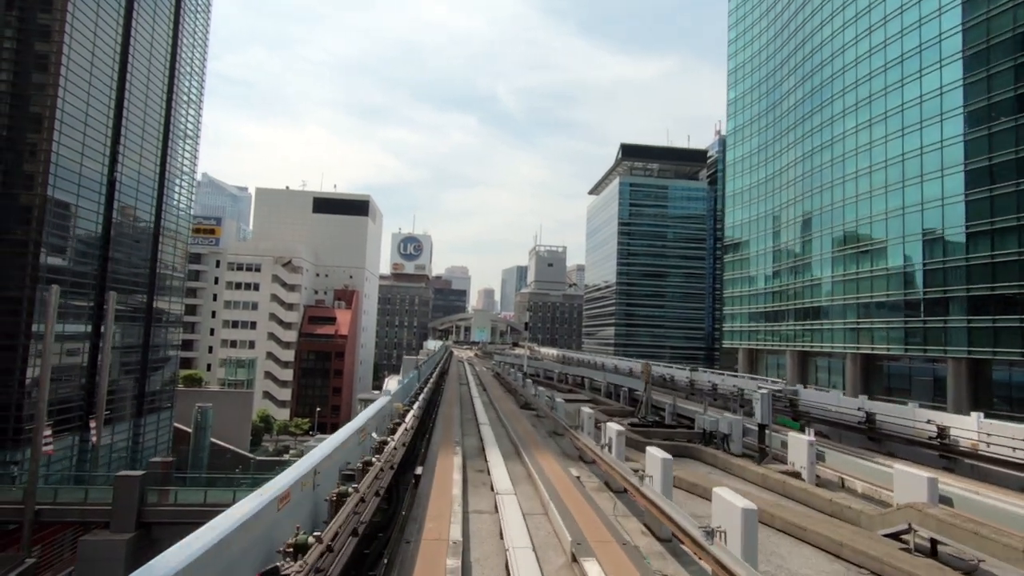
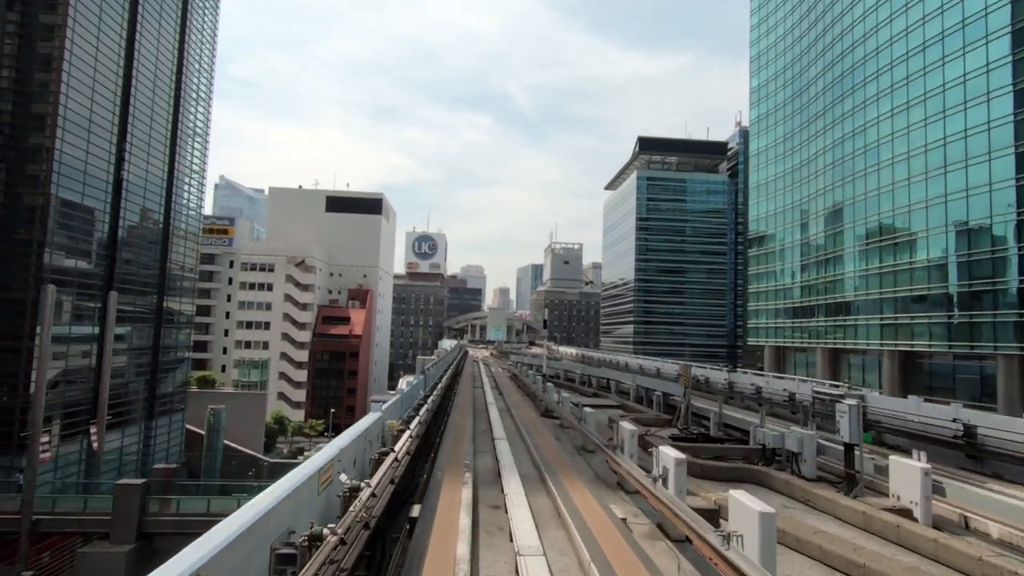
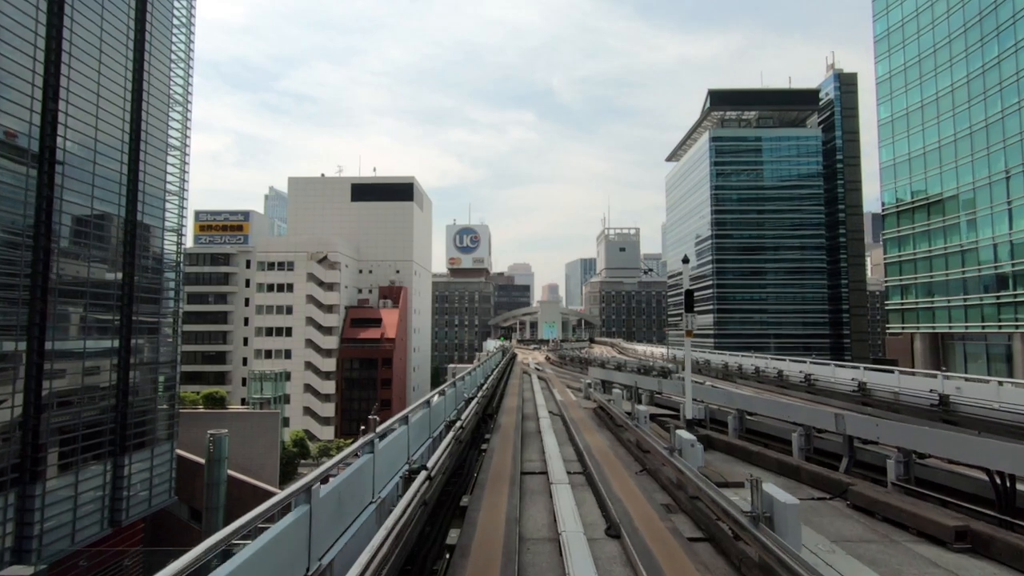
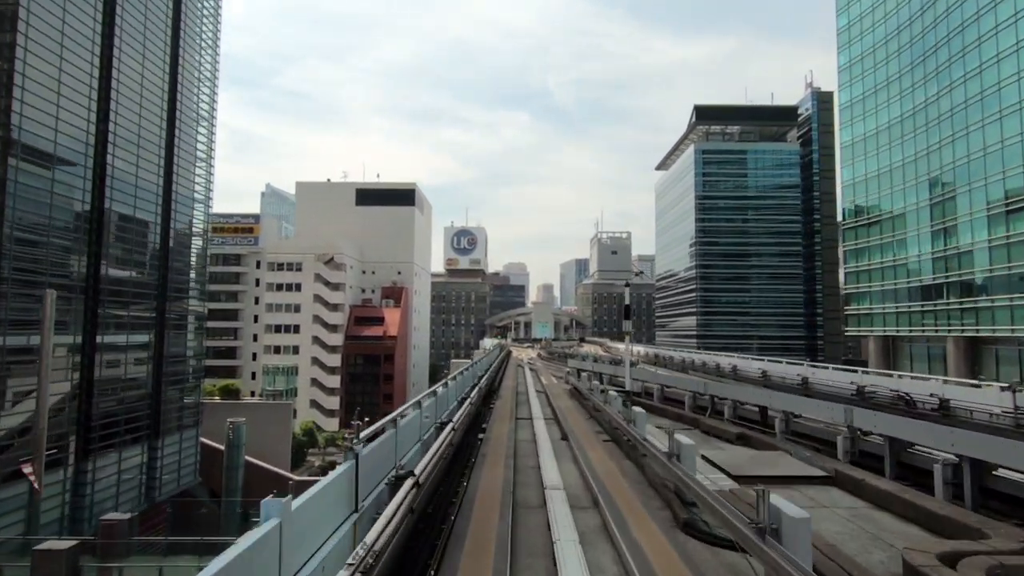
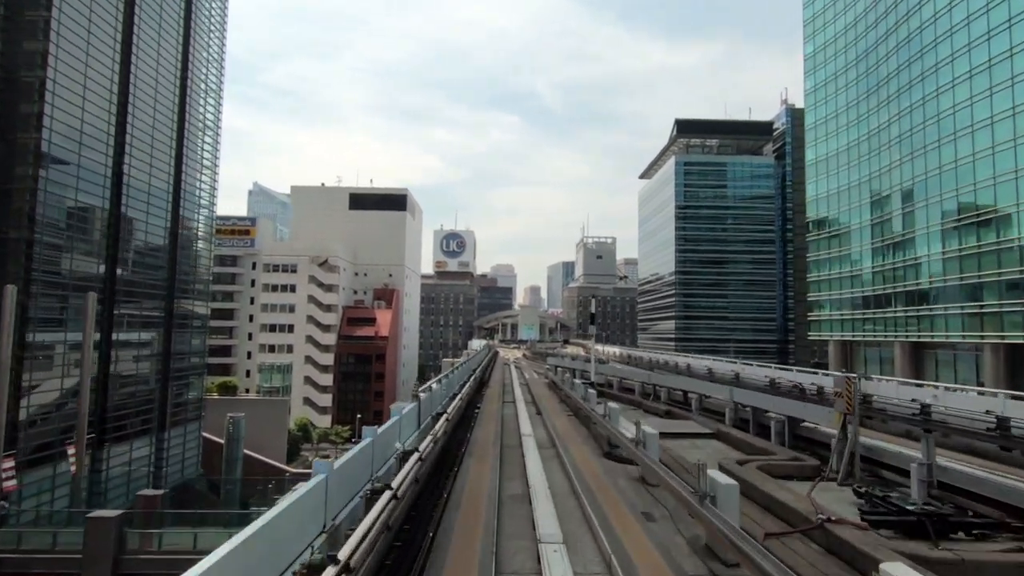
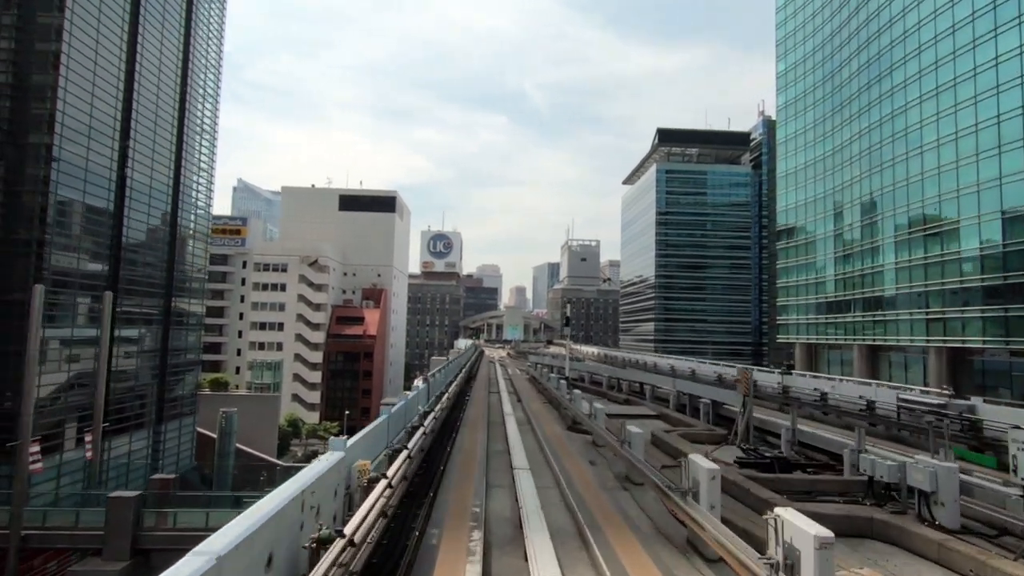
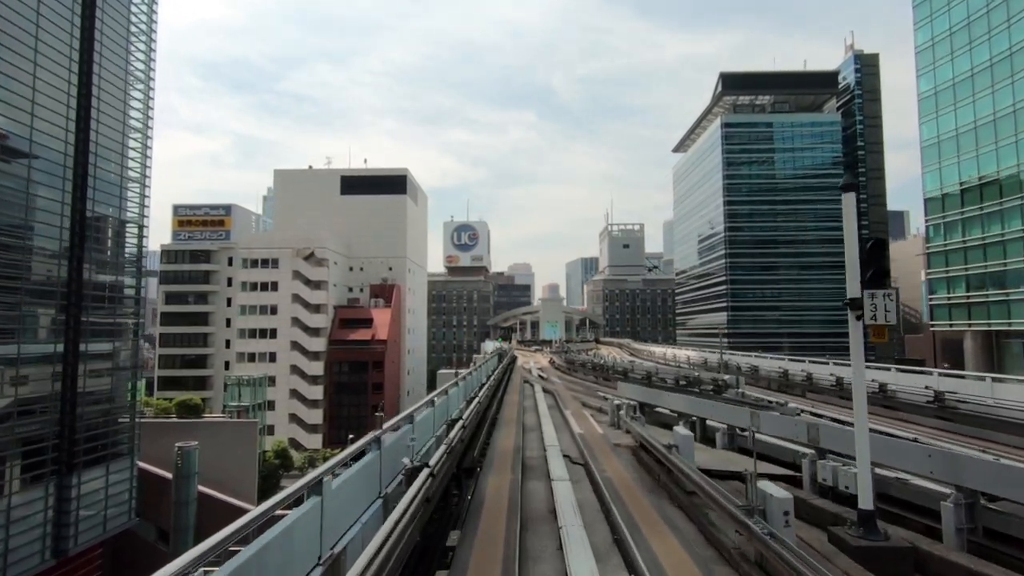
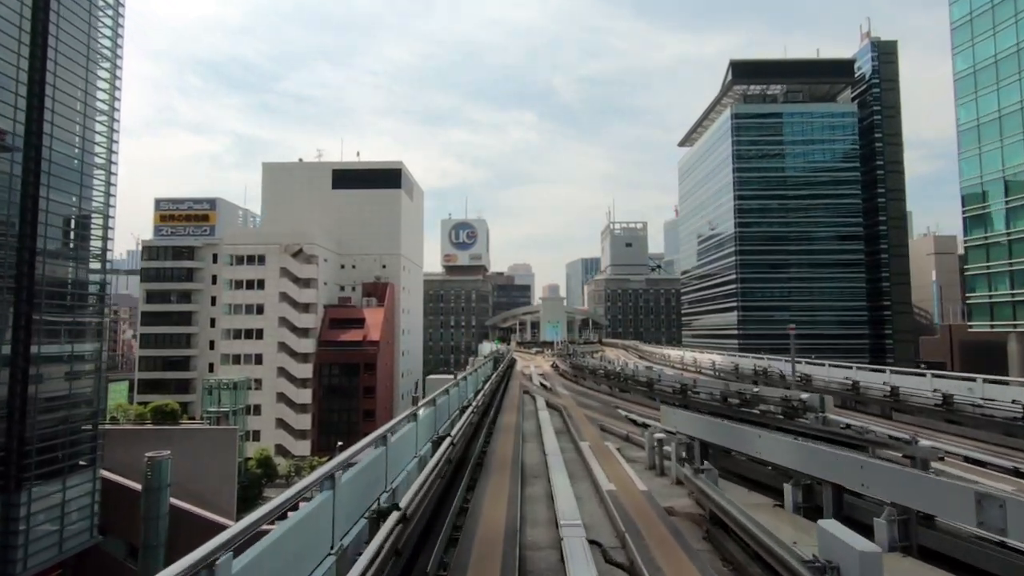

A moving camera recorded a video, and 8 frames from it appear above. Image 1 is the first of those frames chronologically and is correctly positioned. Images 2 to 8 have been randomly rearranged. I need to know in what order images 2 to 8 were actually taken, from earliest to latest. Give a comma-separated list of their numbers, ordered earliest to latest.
2, 6, 5, 4, 3, 7, 8
